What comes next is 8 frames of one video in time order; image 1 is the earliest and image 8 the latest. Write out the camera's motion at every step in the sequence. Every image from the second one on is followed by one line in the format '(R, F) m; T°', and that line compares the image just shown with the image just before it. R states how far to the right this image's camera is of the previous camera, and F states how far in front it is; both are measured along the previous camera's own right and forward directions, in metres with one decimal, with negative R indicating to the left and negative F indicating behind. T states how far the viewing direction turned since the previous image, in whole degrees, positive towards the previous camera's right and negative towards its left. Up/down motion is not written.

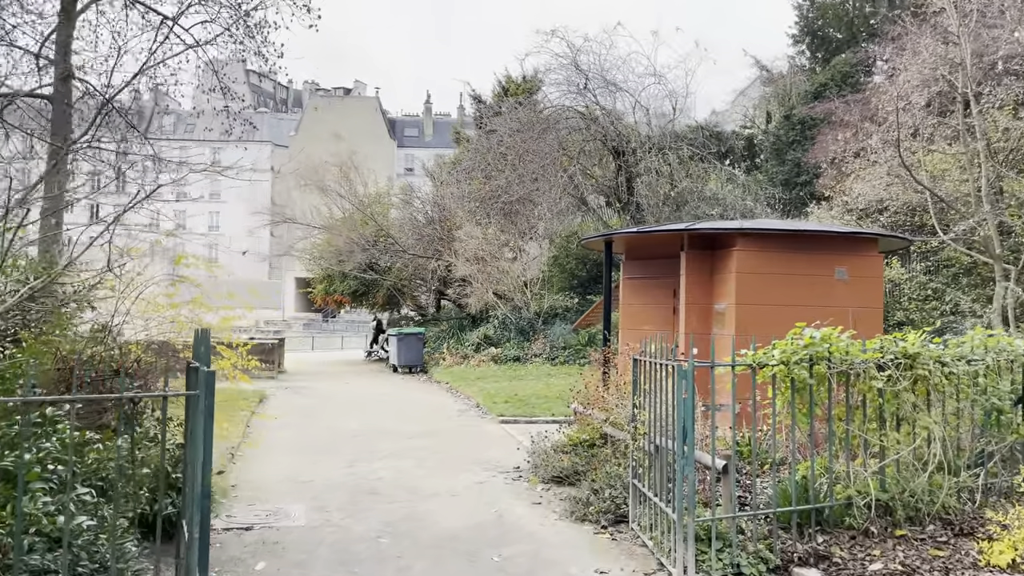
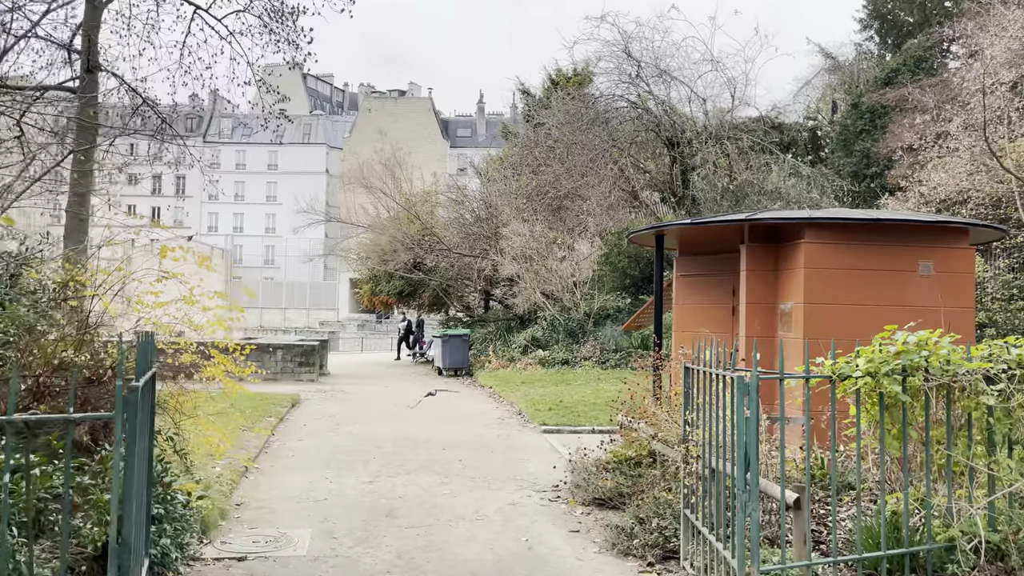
(+0.2, +0.8) m; -4°
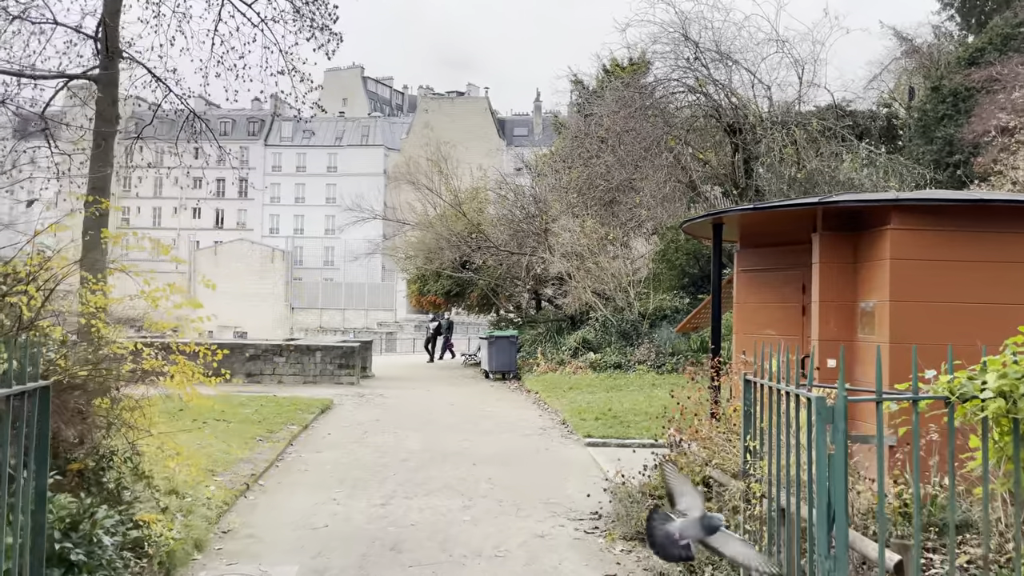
(+0.2, +1.0) m; -4°
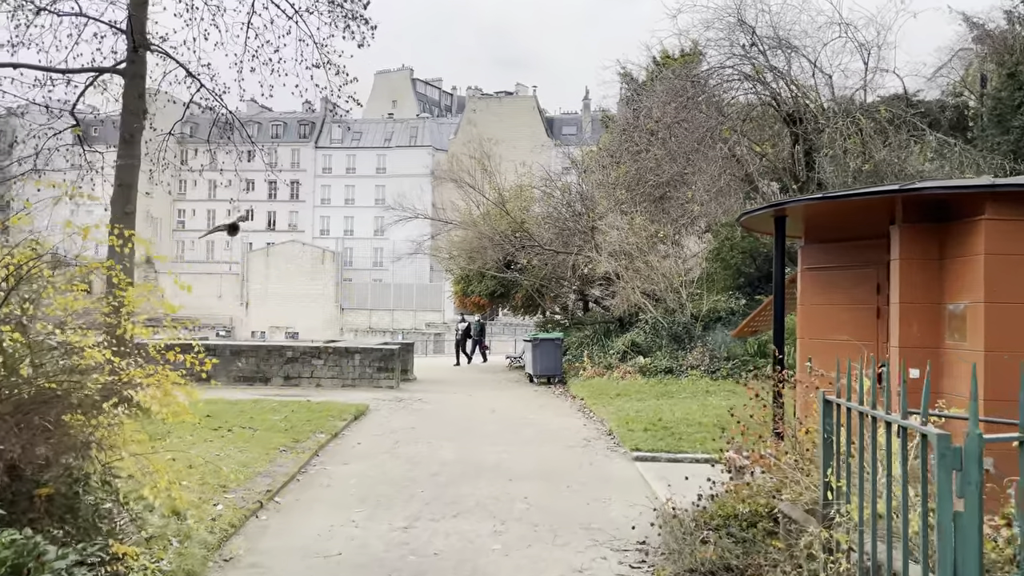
(+0.1, +0.7) m; -4°
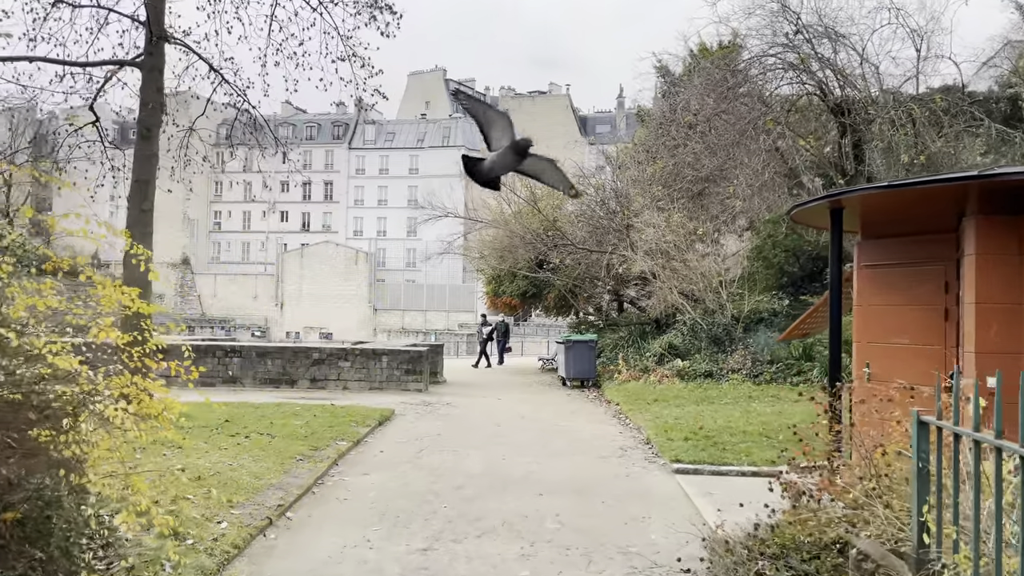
(0.0, +0.5) m; -2°
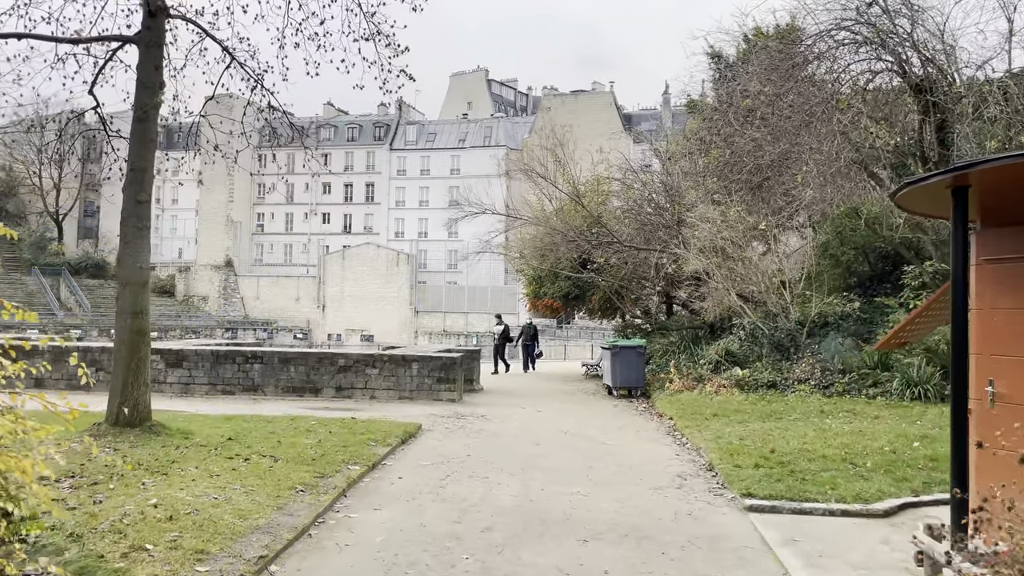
(0.0, +1.2) m; -3°
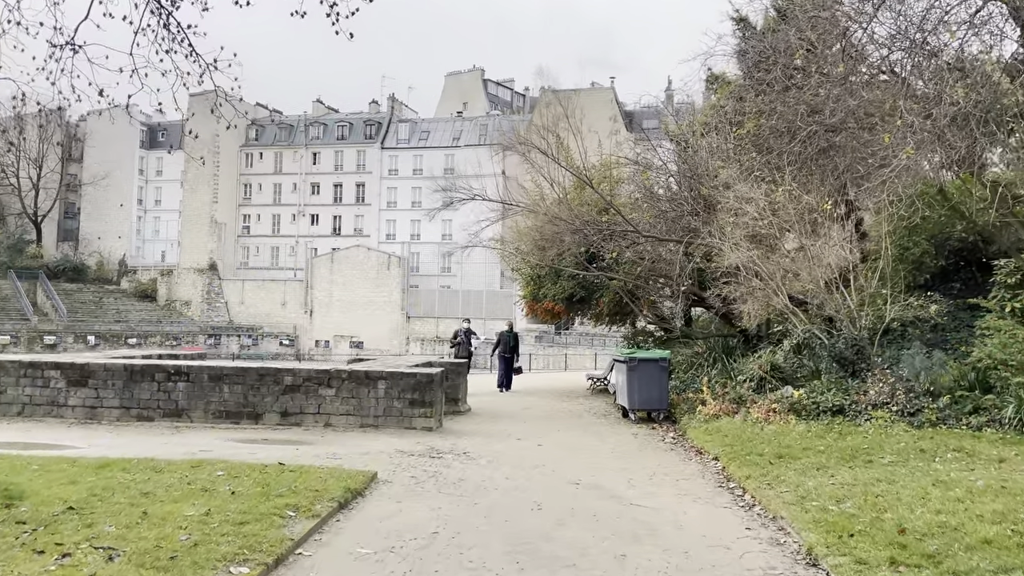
(+0.1, +2.9) m; 0°
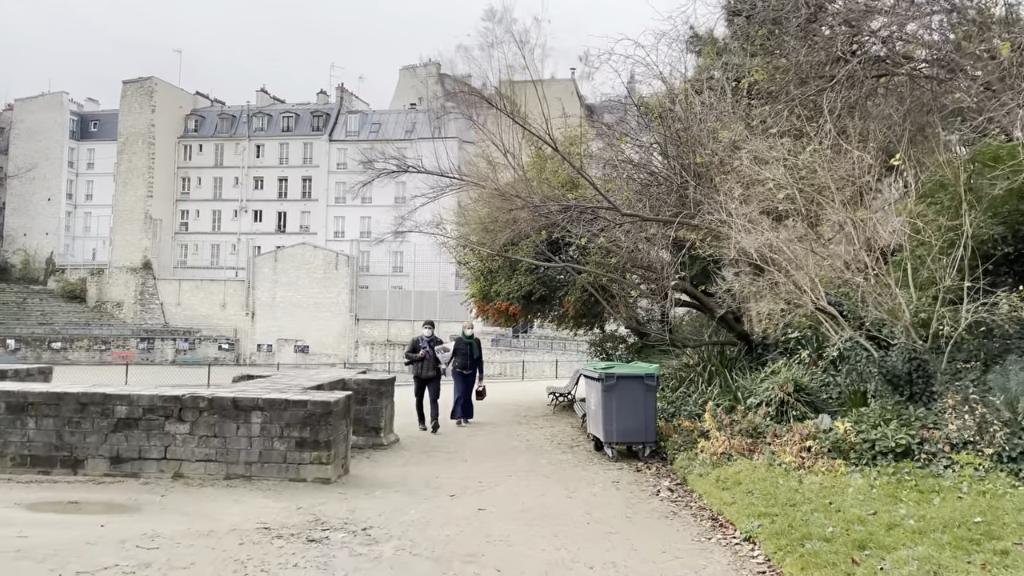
(+0.2, +3.1) m; +3°
